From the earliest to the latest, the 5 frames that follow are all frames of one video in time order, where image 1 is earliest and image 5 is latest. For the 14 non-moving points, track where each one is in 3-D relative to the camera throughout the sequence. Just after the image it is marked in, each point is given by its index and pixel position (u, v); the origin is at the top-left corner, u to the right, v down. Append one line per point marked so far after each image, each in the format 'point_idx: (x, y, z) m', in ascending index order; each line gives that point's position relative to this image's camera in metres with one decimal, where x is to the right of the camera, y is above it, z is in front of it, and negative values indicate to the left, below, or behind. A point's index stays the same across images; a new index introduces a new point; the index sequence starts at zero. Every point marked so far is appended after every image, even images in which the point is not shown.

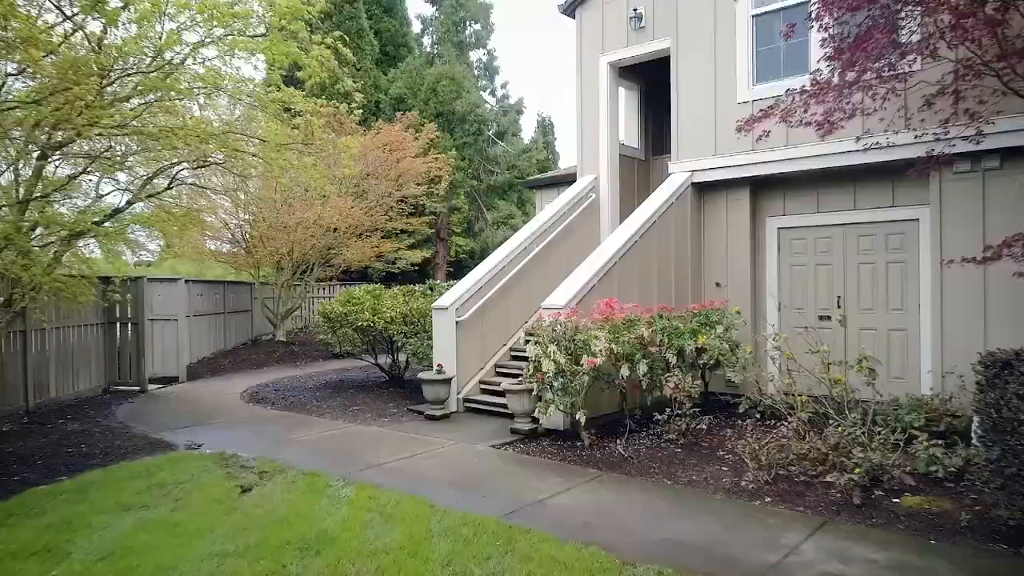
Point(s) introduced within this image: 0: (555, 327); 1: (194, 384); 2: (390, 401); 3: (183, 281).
0: (+0.4, -0.4, +6.2) m
1: (-5.4, -1.6, +11.3) m
2: (-1.6, -1.5, +8.4) m
3: (-5.8, +0.1, +11.6) m
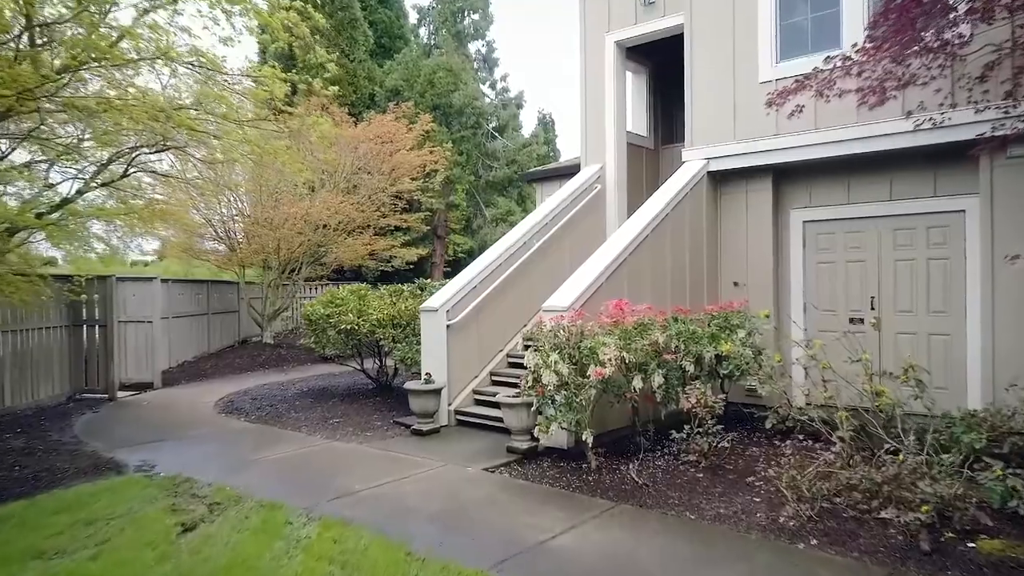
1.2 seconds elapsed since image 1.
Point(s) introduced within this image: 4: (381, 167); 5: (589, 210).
0: (+0.4, -0.4, +5.4) m
1: (-5.4, -1.6, +10.5) m
2: (-1.6, -1.4, +7.7) m
3: (-5.8, +0.1, +10.9) m
4: (-3.0, +2.7, +14.9) m
5: (+1.0, +1.0, +8.8) m
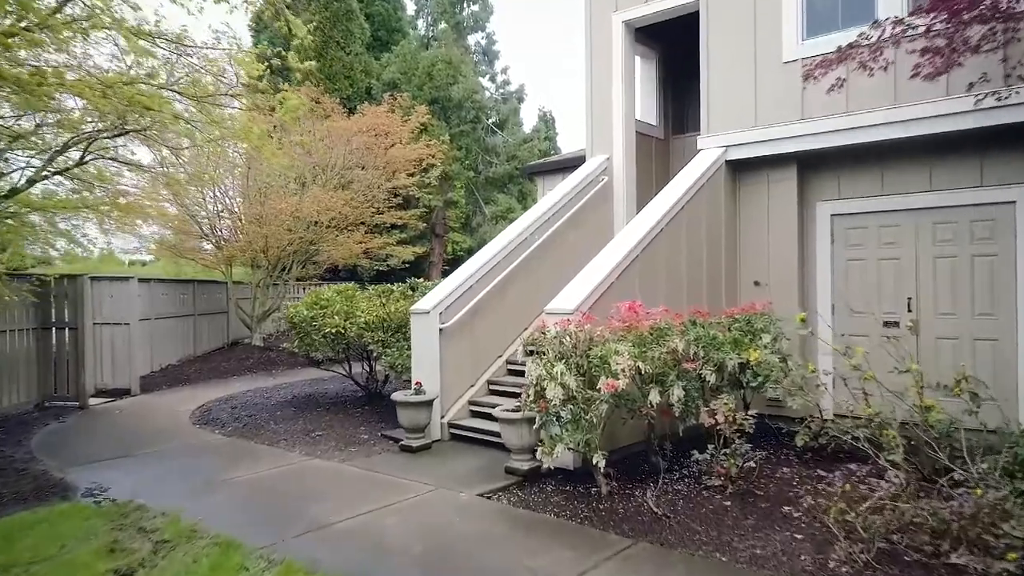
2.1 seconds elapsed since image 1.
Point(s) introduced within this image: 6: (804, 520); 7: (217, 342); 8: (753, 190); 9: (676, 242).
0: (+0.4, -0.4, +4.7) m
1: (-5.4, -1.6, +9.8) m
2: (-1.6, -1.4, +7.0) m
3: (-5.8, +0.1, +10.2) m
4: (-3.0, +2.7, +14.2) m
5: (+1.0, +1.0, +8.1) m
6: (+1.8, -1.4, +4.0) m
7: (-6.2, -1.1, +13.7) m
8: (+2.6, +1.1, +7.1) m
9: (+1.6, +0.5, +6.5) m
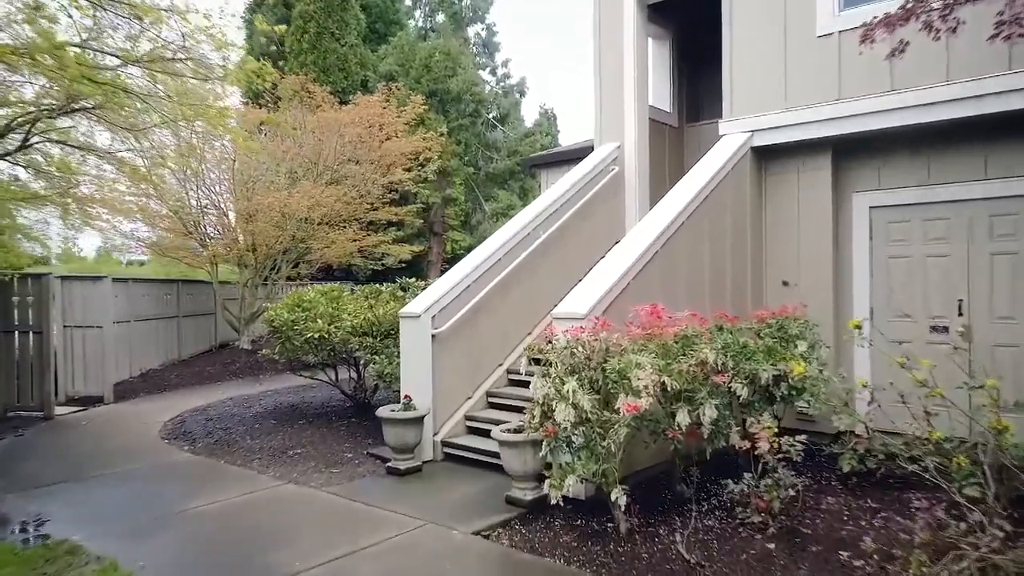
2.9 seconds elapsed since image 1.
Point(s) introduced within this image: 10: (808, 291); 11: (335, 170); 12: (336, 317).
0: (+0.4, -0.4, +4.0) m
1: (-5.4, -1.6, +9.1) m
2: (-1.6, -1.5, +6.3) m
3: (-5.8, +0.1, +9.5) m
4: (-2.9, +2.7, +13.5) m
5: (+1.0, +1.0, +7.4) m
6: (+1.8, -1.4, +3.3) m
7: (-6.1, -1.1, +13.0) m
8: (+2.6, +1.1, +6.4) m
9: (+1.6, +0.5, +5.8) m
10: (+2.8, 0.0, +6.2) m
11: (-3.5, +2.3, +13.0) m
12: (-1.8, -0.3, +6.9) m
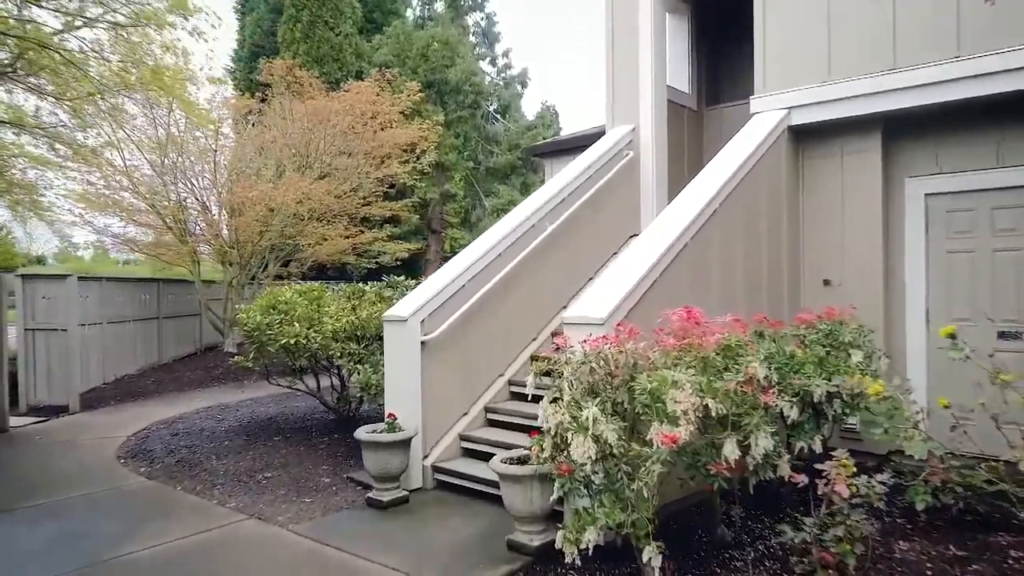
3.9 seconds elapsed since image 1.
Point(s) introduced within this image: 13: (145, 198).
0: (+0.4, -0.4, +3.2) m
1: (-5.4, -1.6, +8.4) m
2: (-1.6, -1.4, +5.5) m
3: (-5.8, +0.1, +8.7) m
4: (-2.9, +2.7, +12.7) m
5: (+1.1, +1.0, +6.6) m
6: (+1.8, -1.4, +2.5) m
7: (-6.1, -1.1, +12.3) m
8: (+2.6, +1.1, +5.6) m
9: (+1.6, +0.5, +5.0) m
10: (+2.8, 0.0, +5.4) m
11: (-3.5, +2.3, +12.2) m
12: (-1.8, -0.3, +6.1) m
13: (-5.8, +1.4, +10.5) m
